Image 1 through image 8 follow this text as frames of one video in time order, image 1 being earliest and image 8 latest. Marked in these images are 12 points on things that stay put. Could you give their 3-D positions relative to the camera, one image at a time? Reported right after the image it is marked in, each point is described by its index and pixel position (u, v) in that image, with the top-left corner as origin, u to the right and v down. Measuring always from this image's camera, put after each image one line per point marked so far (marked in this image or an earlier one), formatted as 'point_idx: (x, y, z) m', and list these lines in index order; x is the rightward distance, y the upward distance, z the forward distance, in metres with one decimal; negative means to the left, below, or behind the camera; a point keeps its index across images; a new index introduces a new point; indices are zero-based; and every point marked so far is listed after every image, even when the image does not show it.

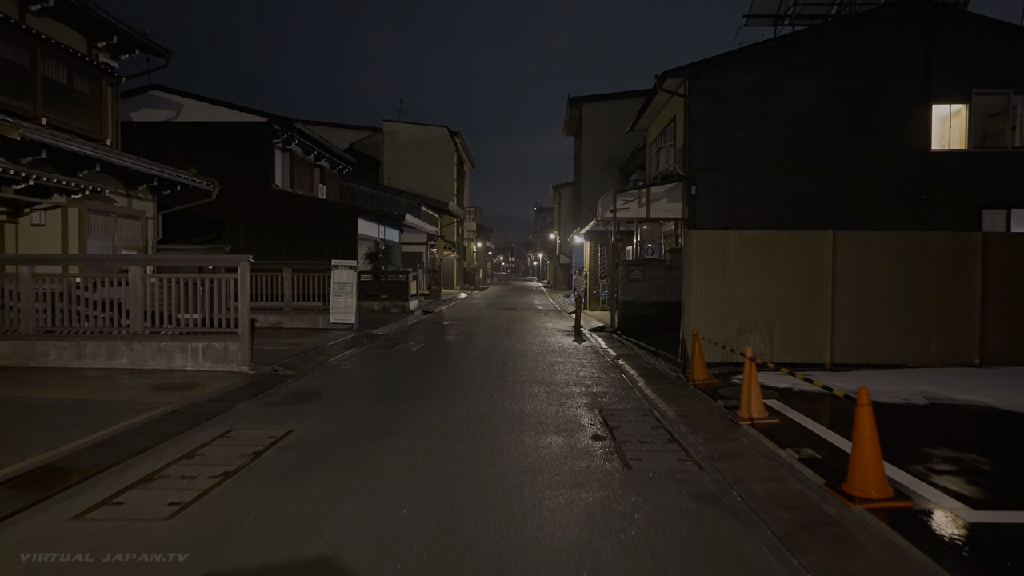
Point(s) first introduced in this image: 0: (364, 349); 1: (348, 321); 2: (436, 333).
0: (-3.0, -1.2, +13.0) m
1: (-3.8, -0.8, +14.9) m
2: (-1.8, -1.1, +15.7) m
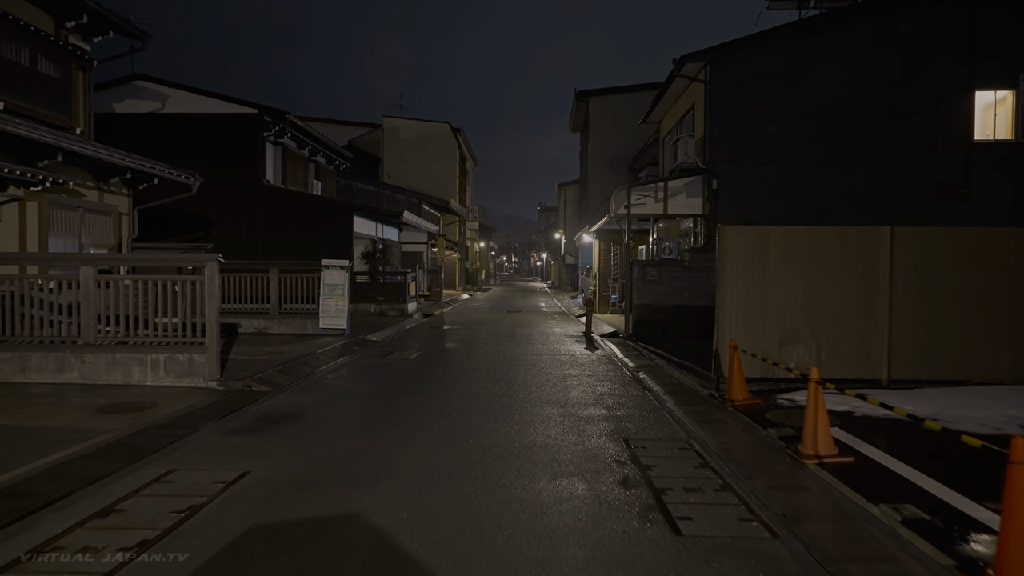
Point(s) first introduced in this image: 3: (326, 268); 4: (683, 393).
0: (-2.8, -1.3, +11.8) m
1: (-3.6, -0.8, +13.7) m
2: (-1.7, -1.1, +14.5) m
3: (-3.9, +0.4, +13.6) m
4: (+2.1, -1.3, +8.0) m
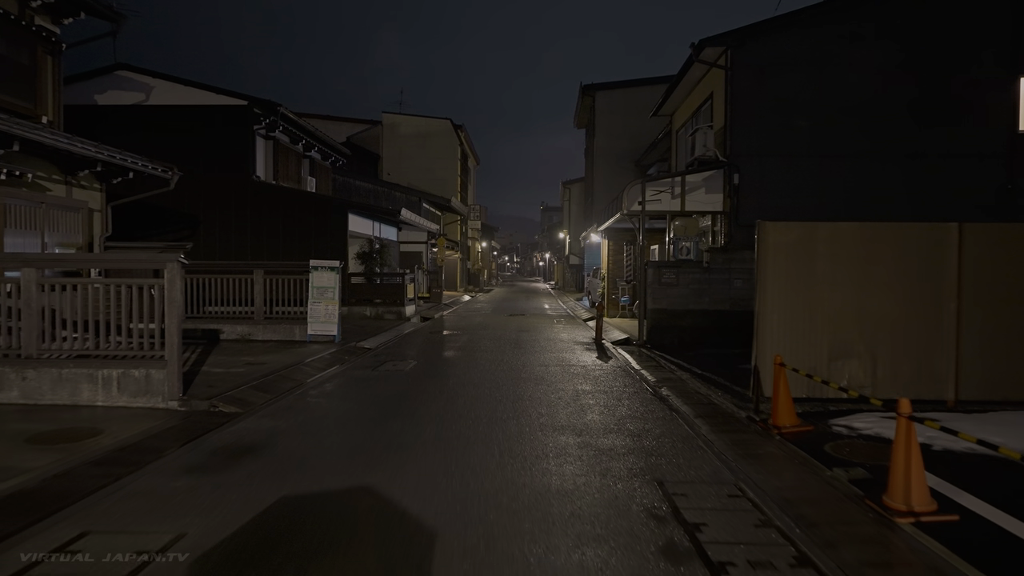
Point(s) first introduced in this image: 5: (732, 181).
0: (-2.8, -1.3, +10.7) m
1: (-3.6, -0.9, +12.7) m
2: (-1.6, -1.2, +13.4) m
3: (-3.8, +0.3, +12.5) m
4: (+2.2, -1.4, +6.9) m
5: (+4.5, +2.2, +13.2) m
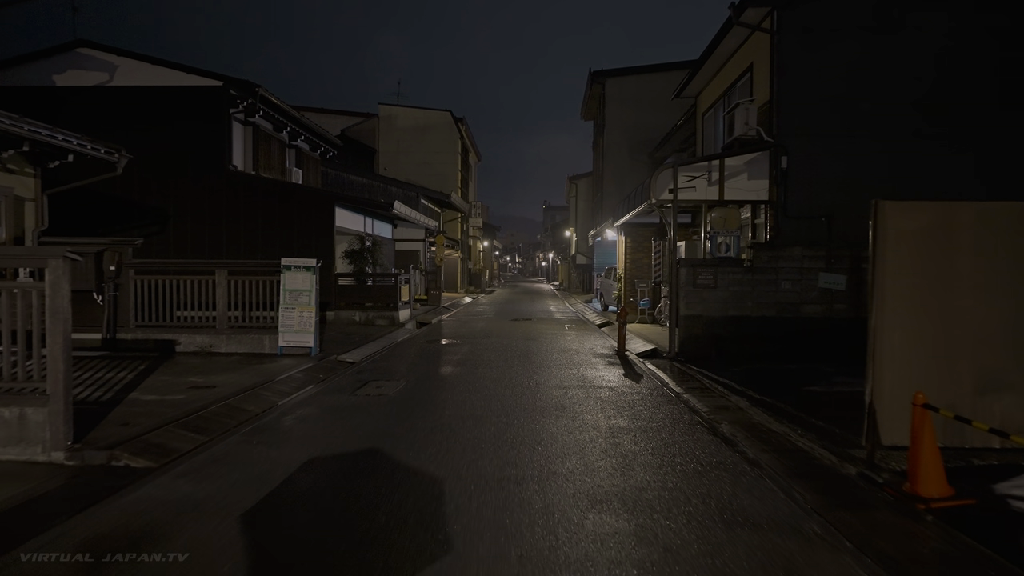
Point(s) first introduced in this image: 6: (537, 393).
0: (-2.6, -1.4, +8.7) m
1: (-3.4, -0.9, +10.7) m
2: (-1.5, -1.3, +11.4) m
3: (-3.7, +0.3, +10.6) m
4: (+2.3, -1.4, +4.9) m
5: (+4.7, +2.1, +11.2) m
6: (+0.3, -1.3, +8.1) m
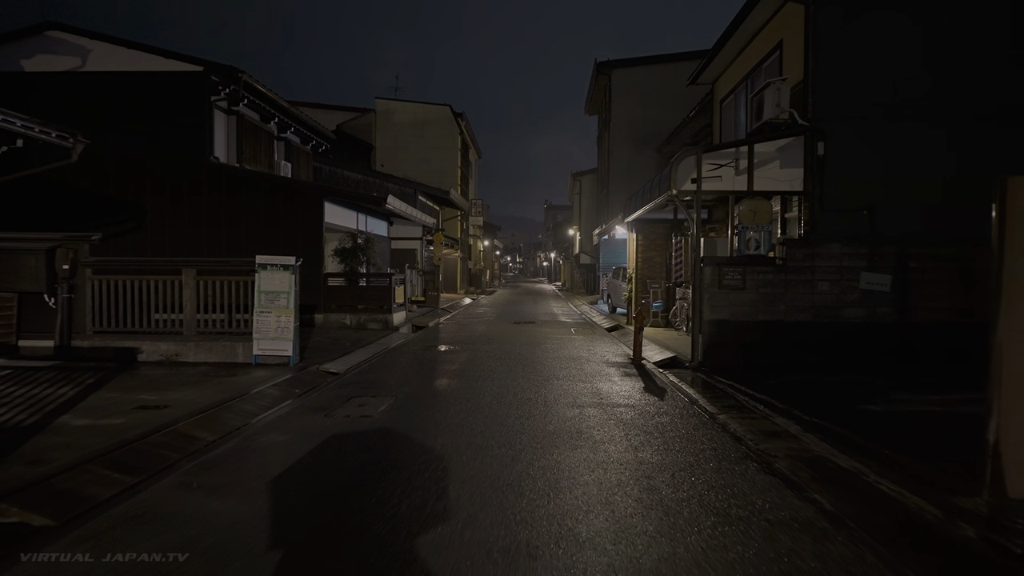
0: (-2.6, -1.4, +7.5) m
1: (-3.4, -0.9, +9.5) m
2: (-1.4, -1.3, +10.2) m
3: (-3.6, +0.3, +9.4) m
4: (+2.4, -1.4, +3.7) m
5: (+4.7, +2.1, +10.0) m
6: (+0.4, -1.3, +6.9) m
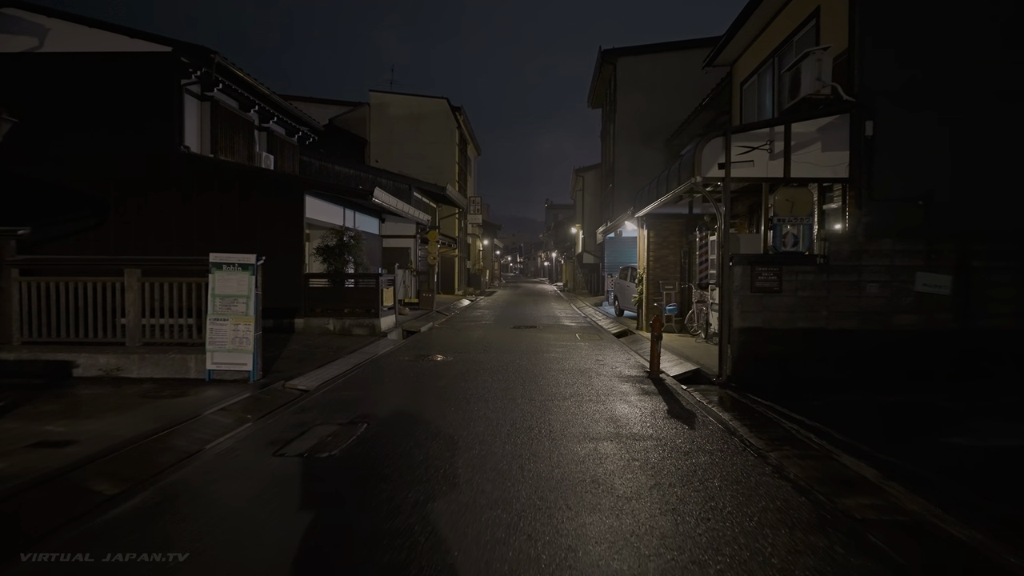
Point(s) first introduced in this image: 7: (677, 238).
0: (-2.6, -1.4, +6.1) m
1: (-3.4, -1.0, +8.1) m
2: (-1.4, -1.3, +8.9) m
3: (-3.6, +0.2, +8.0) m
4: (+2.3, -1.5, +2.3) m
5: (+4.7, +2.1, +8.6) m
6: (+0.4, -1.4, +5.5) m
7: (+3.6, +1.1, +14.1) m
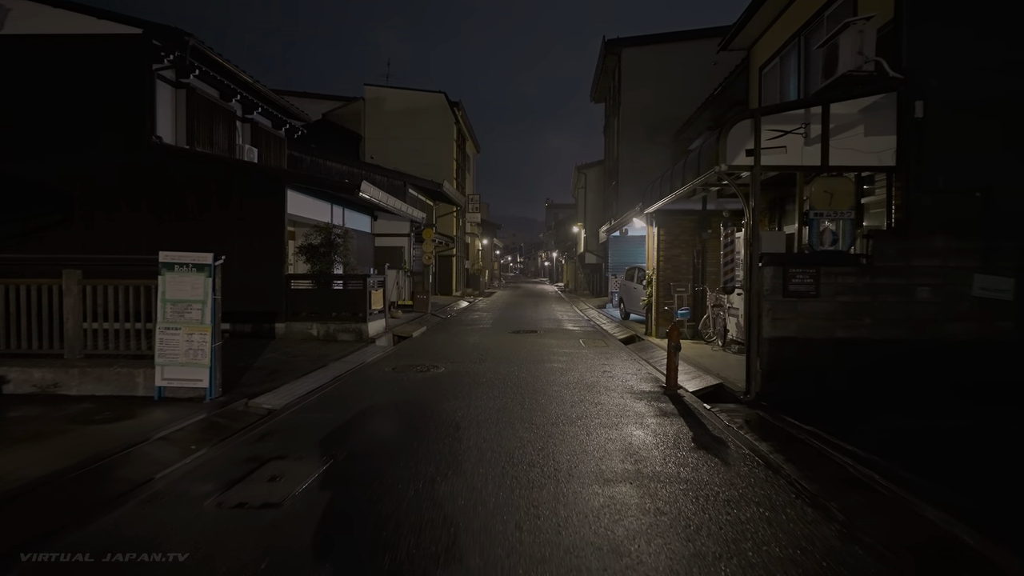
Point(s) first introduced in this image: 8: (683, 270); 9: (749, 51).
0: (-2.6, -1.5, +5.0) m
1: (-3.4, -1.0, +7.0) m
2: (-1.5, -1.4, +7.8) m
3: (-3.7, +0.2, +6.9) m
4: (+2.3, -1.5, +1.2) m
5: (+4.7, +2.0, +7.5) m
6: (+0.3, -1.4, +4.4) m
7: (+3.6, +1.0, +13.0) m
8: (+3.4, +0.4, +12.9) m
9: (+4.9, +4.9, +13.4) m
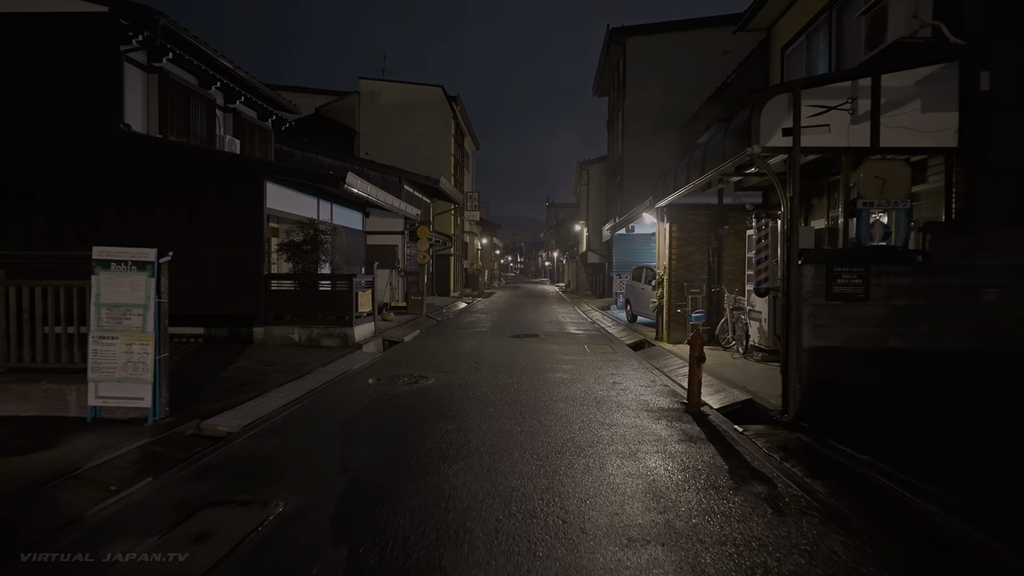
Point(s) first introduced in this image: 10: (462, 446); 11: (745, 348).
0: (-2.6, -1.5, +4.0) m
1: (-3.4, -1.0, +6.0) m
2: (-1.5, -1.4, +6.7) m
3: (-3.7, +0.2, +5.8) m
4: (+2.3, -1.5, +0.1) m
5: (+4.7, +2.0, +6.5) m
6: (+0.3, -1.4, +3.3) m
7: (+3.5, +1.0, +11.9) m
8: (+3.4, +0.4, +11.8) m
9: (+4.9, +4.9, +12.4) m
10: (-0.5, -1.4, +5.7) m
11: (+3.6, -0.9, +9.9) m
